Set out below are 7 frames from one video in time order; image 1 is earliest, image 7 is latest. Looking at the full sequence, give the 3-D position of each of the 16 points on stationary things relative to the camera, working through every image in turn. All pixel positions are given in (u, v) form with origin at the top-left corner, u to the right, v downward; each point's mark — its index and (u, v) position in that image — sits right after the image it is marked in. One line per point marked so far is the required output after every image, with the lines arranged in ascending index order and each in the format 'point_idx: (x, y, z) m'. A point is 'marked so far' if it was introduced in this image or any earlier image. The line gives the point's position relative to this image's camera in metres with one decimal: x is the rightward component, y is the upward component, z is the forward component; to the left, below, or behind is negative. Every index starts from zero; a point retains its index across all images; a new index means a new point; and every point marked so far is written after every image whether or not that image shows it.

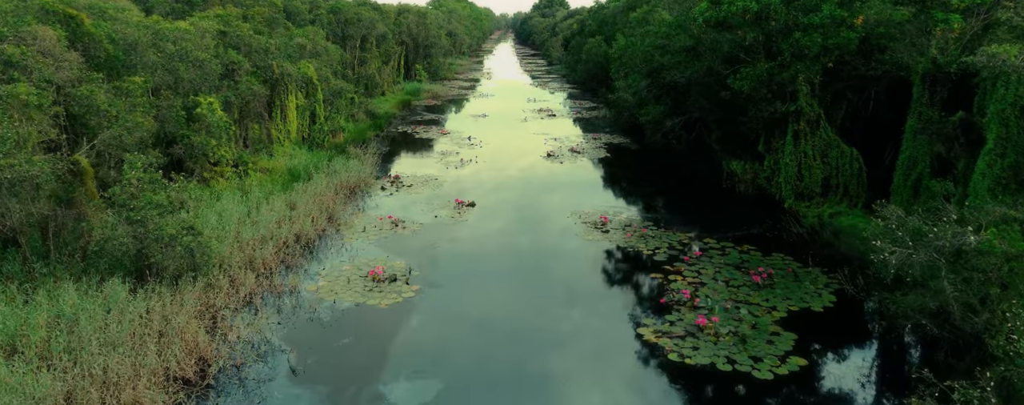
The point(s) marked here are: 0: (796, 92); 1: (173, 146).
0: (+7.7, +3.0, +18.7) m
1: (-9.7, +1.6, +19.7) m
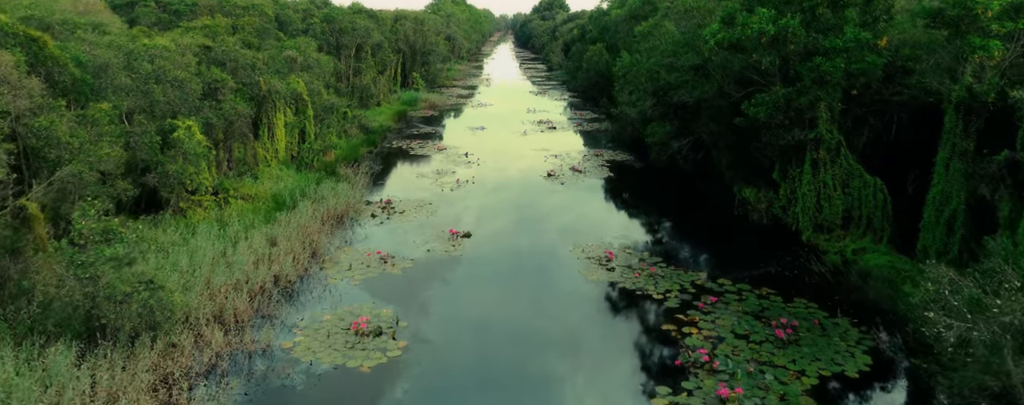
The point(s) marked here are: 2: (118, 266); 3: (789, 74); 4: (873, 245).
0: (+7.6, +2.1, +17.4) m
1: (-9.8, +0.8, +18.4) m
2: (-6.3, -1.0, +11.1) m
3: (+7.0, +3.3, +17.6) m
4: (+8.7, -1.0, +16.6) m
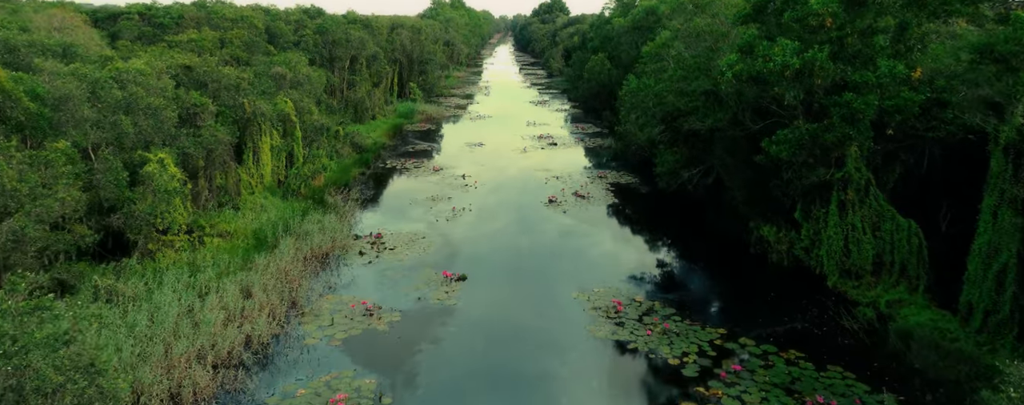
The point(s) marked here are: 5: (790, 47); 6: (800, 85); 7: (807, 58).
0: (+7.6, +1.1, +15.9) m
1: (-9.8, -0.3, +16.8) m
2: (-6.4, -2.0, +9.5) m
3: (+7.0, +2.2, +16.0) m
4: (+8.7, -2.0, +15.0) m
5: (+6.0, +3.3, +14.9) m
6: (+6.4, +2.6, +15.2) m
7: (+6.3, +3.1, +14.8) m
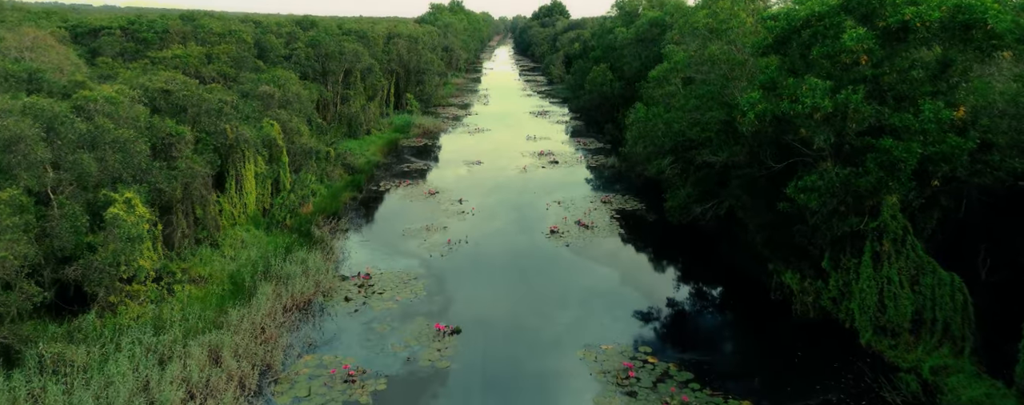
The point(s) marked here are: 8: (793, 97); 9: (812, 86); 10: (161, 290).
0: (+7.6, 0.0, +14.3) m
1: (-9.8, -1.4, +15.3) m
2: (-6.4, -3.1, +7.9) m
3: (+7.0, +1.1, +14.5) m
4: (+8.6, -3.1, +13.5) m
5: (+6.0, +2.2, +13.4) m
6: (+6.3, +1.5, +13.7) m
7: (+6.3, +2.0, +13.2) m
8: (+5.7, +2.1, +13.9) m
9: (+5.9, +2.3, +13.5) m
10: (-8.5, -2.1, +16.7) m
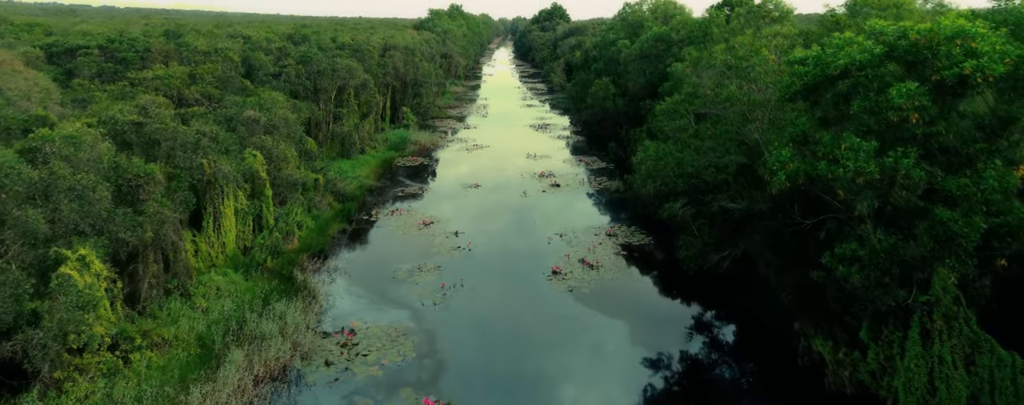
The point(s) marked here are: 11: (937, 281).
0: (+7.5, -1.3, +12.6) m
1: (-9.9, -2.6, +13.5) m
2: (-6.4, -4.4, +6.2) m
3: (+6.9, -0.2, +12.8) m
4: (+8.6, -4.4, +11.7) m
5: (+5.9, +0.9, +11.7) m
6: (+6.3, +0.2, +12.0) m
7: (+6.2, +0.7, +11.5) m
8: (+5.7, +0.8, +12.1) m
9: (+5.9, +1.0, +11.8) m
10: (-8.5, -3.4, +14.9) m
11: (+7.6, -1.4, +12.4) m
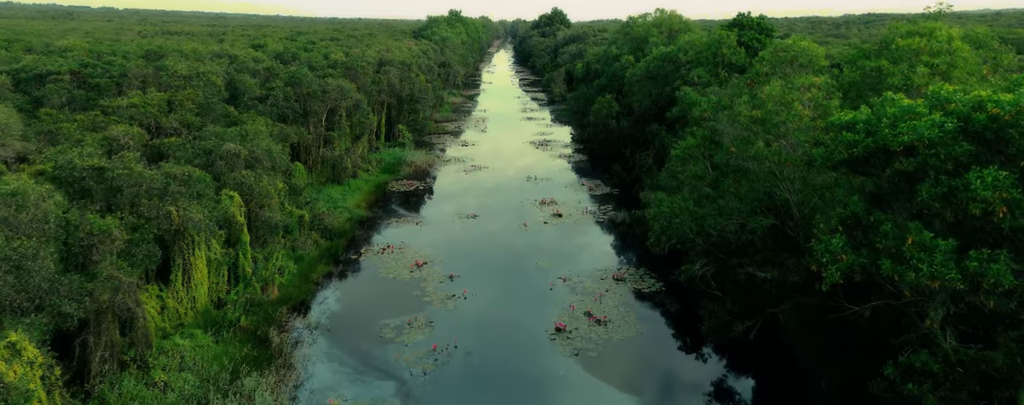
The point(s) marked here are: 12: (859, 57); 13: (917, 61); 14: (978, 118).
0: (+7.5, -2.9, +10.5) m
1: (-9.9, -4.2, +11.4) m
2: (-6.5, -5.8, +4.1) m
3: (+6.9, -1.7, +10.7) m
4: (+8.5, -6.0, +9.6) m
5: (+5.9, -0.6, +9.6) m
6: (+6.3, -1.4, +9.9) m
7: (+6.2, -0.9, +9.4) m
8: (+5.6, -0.7, +10.1) m
9: (+5.8, -0.6, +9.7) m
10: (-8.6, -4.9, +12.9) m
11: (+7.6, -3.0, +10.3) m
12: (+9.9, +4.1, +19.7) m
13: (+9.1, +3.2, +15.5) m
14: (+7.0, +1.2, +10.3) m
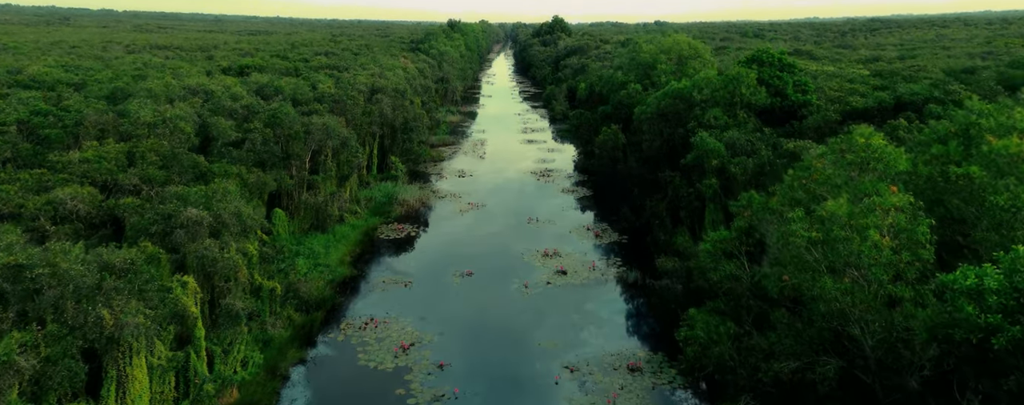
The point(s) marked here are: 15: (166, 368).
0: (+7.5, -5.4, +7.2) m
1: (-9.9, -6.6, +8.1) m
2: (-6.5, -8.3, +0.8) m
3: (+6.9, -4.3, +7.4) m
4: (+8.5, -8.5, +6.3) m
5: (+5.9, -3.1, +6.3) m
6: (+6.2, -3.9, +6.6) m
7: (+6.2, -3.4, +6.1) m
8: (+5.6, -3.3, +6.8) m
9: (+5.8, -3.1, +6.4) m
10: (-8.6, -7.4, +9.5) m
11: (+7.5, -5.5, +7.0) m
12: (+9.9, +1.5, +16.4) m
13: (+9.1, +0.6, +12.2) m
14: (+6.9, -1.3, +7.0) m
15: (-9.4, -4.4, +18.8) m
